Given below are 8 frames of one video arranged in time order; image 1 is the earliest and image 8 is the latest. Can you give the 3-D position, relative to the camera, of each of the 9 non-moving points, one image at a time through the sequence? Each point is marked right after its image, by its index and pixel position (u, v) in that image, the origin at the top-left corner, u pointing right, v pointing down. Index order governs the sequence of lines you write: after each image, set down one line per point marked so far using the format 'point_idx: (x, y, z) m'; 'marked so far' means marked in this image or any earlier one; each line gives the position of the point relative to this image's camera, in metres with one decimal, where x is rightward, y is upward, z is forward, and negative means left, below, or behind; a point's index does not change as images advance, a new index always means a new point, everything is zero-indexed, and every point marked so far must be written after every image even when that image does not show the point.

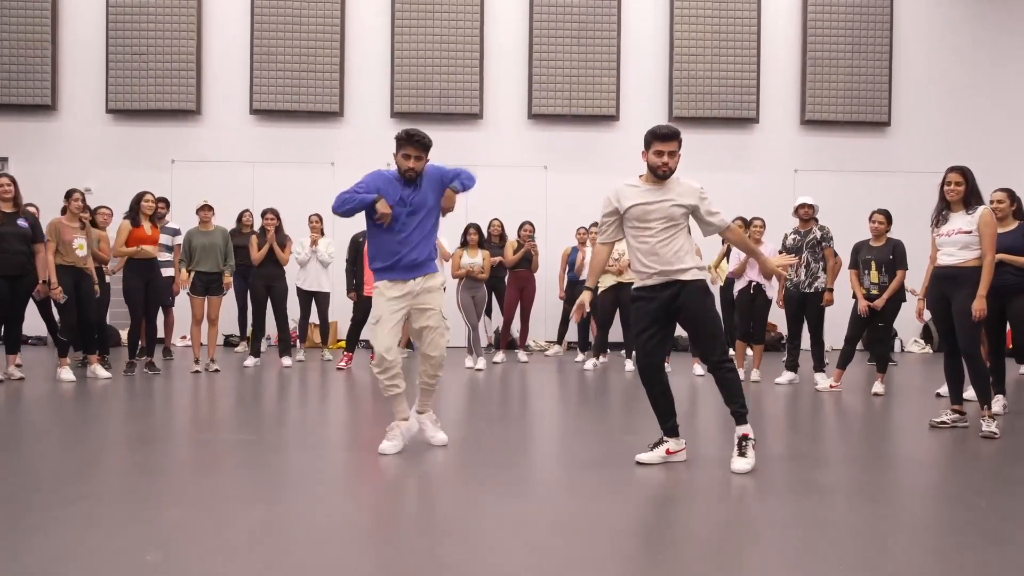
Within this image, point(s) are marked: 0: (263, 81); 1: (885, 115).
0: (-3.2, +2.6, +10.4) m
1: (+4.9, +2.3, +10.8) m
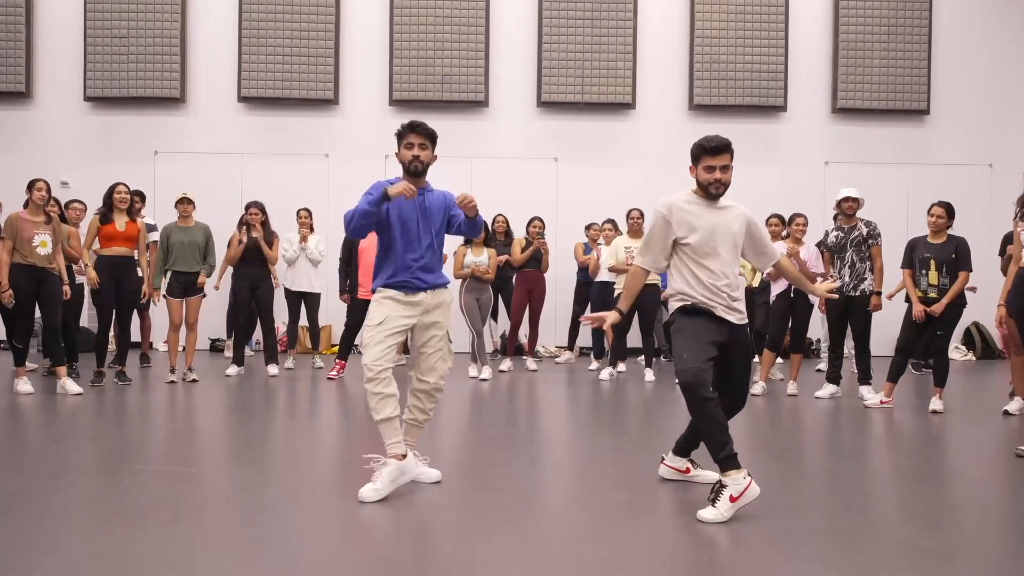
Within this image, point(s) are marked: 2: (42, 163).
0: (-3.1, +2.6, +9.7) m
1: (+5.0, +2.3, +10.0) m
2: (-5.6, +1.5, +9.7) m
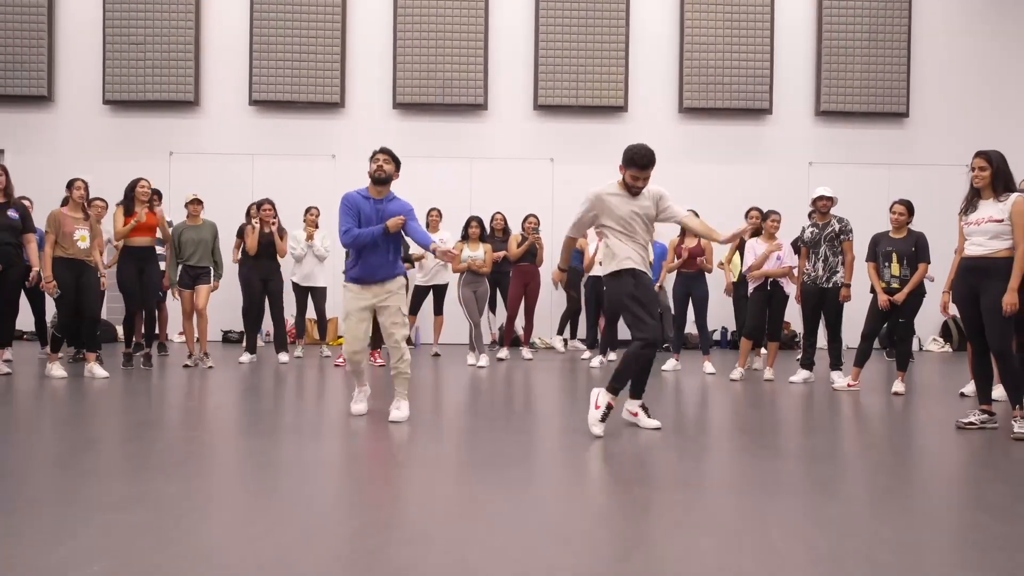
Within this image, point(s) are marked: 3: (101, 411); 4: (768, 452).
0: (-3.1, +2.7, +10.2) m
1: (+5.0, +2.3, +10.5) m
2: (-5.6, +1.6, +10.2) m
3: (-3.2, -0.9, +6.4) m
4: (+1.7, -1.0, +5.4) m
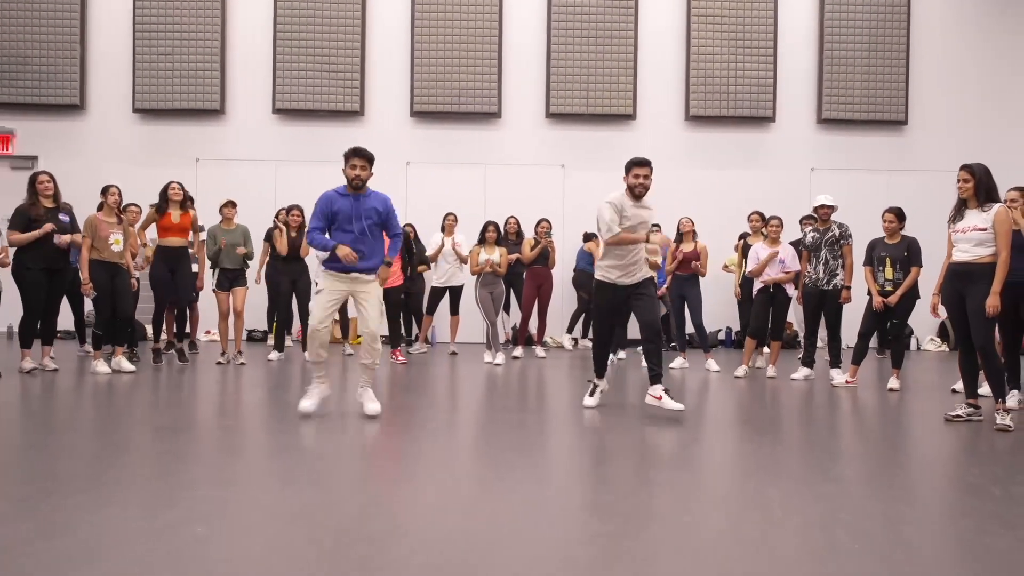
0: (-2.9, +2.7, +10.6) m
1: (+5.2, +2.3, +10.9) m
2: (-5.4, +1.6, +10.7) m
3: (-3.0, -1.0, +6.8) m
4: (+1.8, -1.1, +5.8) m
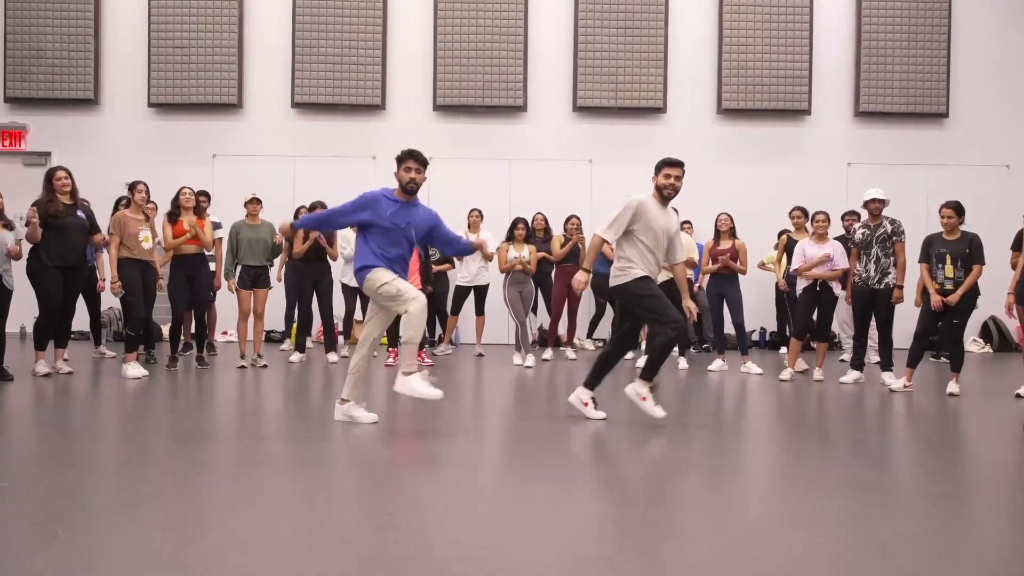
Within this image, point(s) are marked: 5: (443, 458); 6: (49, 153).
0: (-2.6, +2.7, +10.3) m
1: (+5.5, +2.3, +10.5) m
2: (-5.1, +1.6, +10.4) m
3: (-2.8, -1.0, +6.5) m
4: (+2.1, -1.0, +5.4) m
5: (-0.4, -1.0, +5.1) m
6: (-5.9, +1.7, +10.4) m
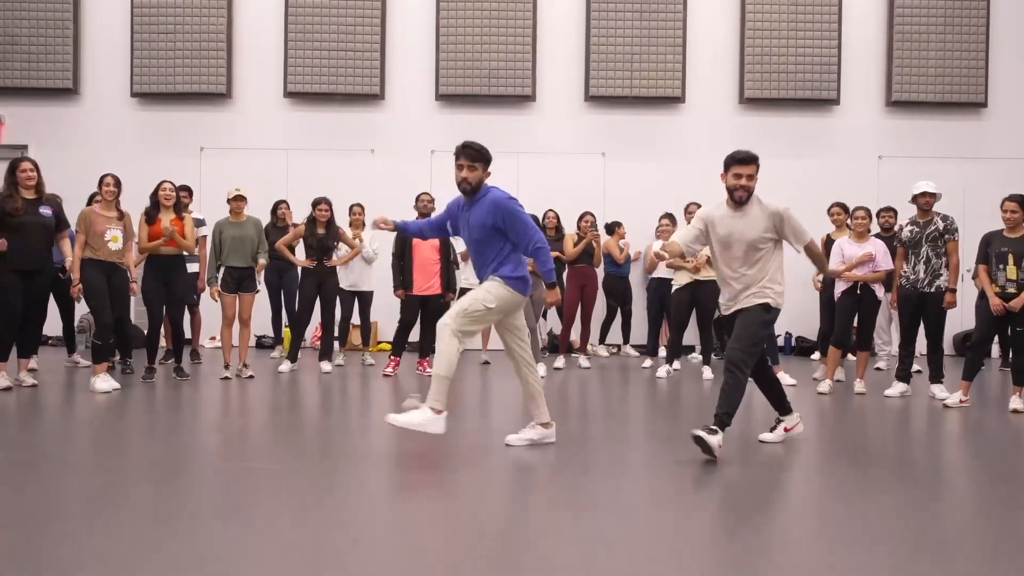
0: (-2.5, +2.7, +9.6) m
1: (+5.6, +2.3, +9.8) m
2: (-5.0, +1.5, +9.7) m
3: (-2.7, -1.0, +5.8) m
4: (+2.2, -1.1, +4.7) m
5: (-0.3, -1.1, +4.4) m
6: (-5.8, +1.7, +9.7) m
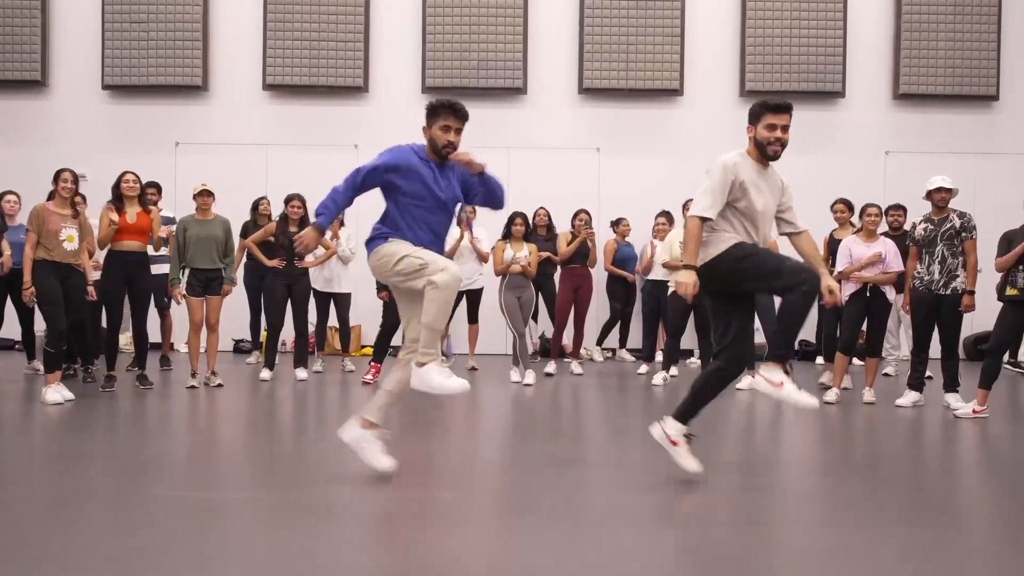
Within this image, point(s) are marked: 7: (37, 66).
0: (-2.6, +2.6, +9.2) m
1: (+5.5, +2.3, +9.4) m
2: (-5.1, +1.5, +9.3) m
3: (-2.8, -1.0, +5.4) m
4: (+2.1, -1.1, +4.3) m
5: (-0.5, -1.1, +4.0) m
6: (-5.9, +1.7, +9.3) m
7: (-5.3, +2.5, +9.1) m
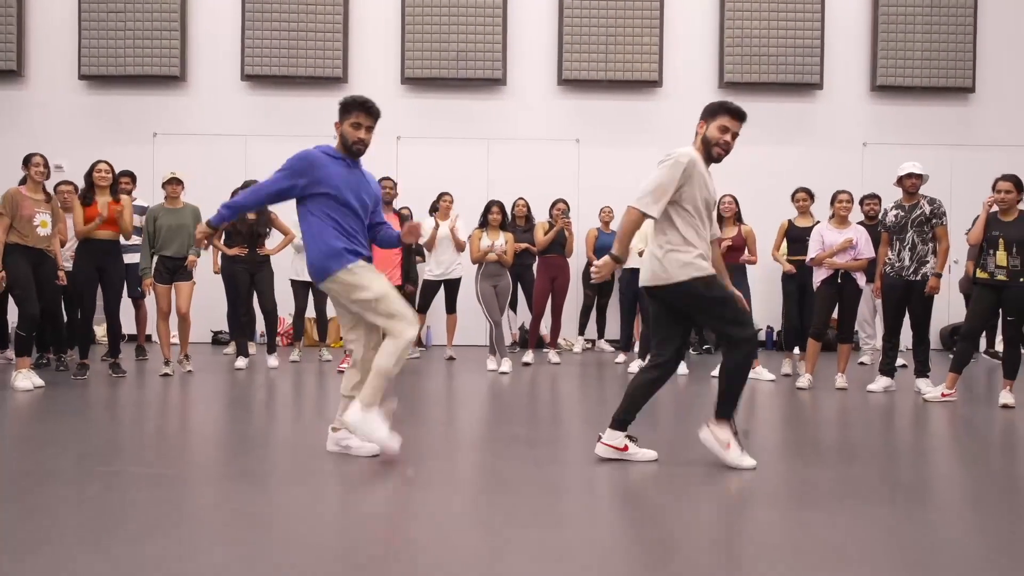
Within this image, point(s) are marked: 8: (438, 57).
0: (-2.8, +2.7, +9.1) m
1: (+5.2, +2.4, +9.4) m
2: (-5.4, +1.6, +9.2) m
3: (-3.0, -0.9, +5.4) m
4: (+1.9, -1.0, +4.3) m
5: (-0.6, -1.0, +4.0) m
6: (-6.1, +1.8, +9.2) m
7: (-5.5, +2.6, +9.1) m
8: (-0.8, +2.6, +9.2) m
